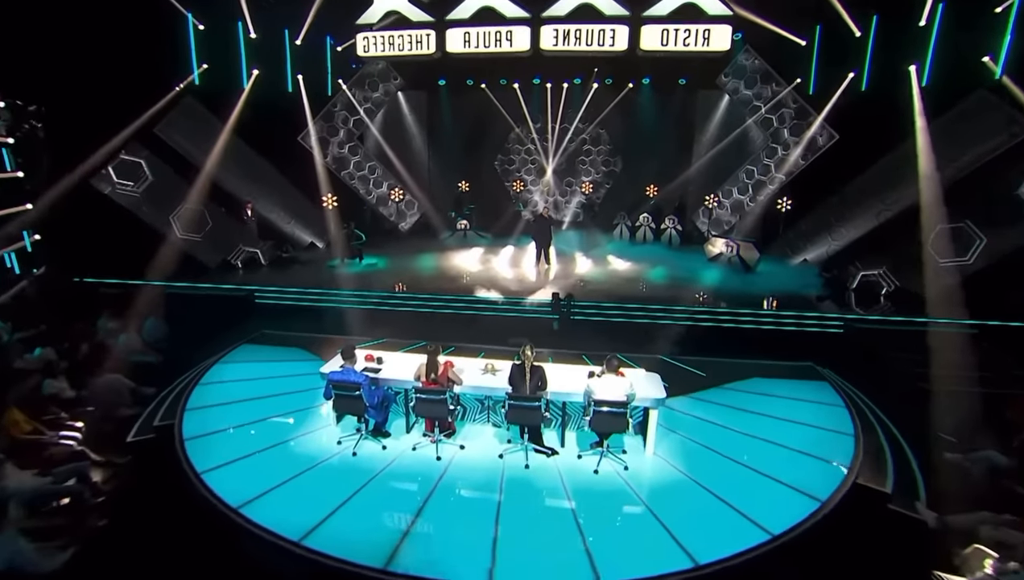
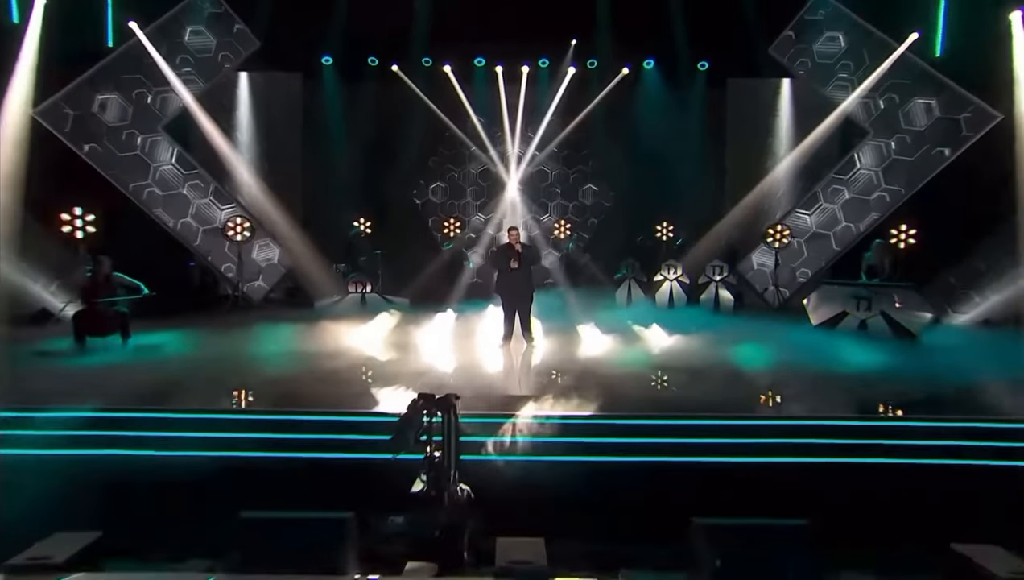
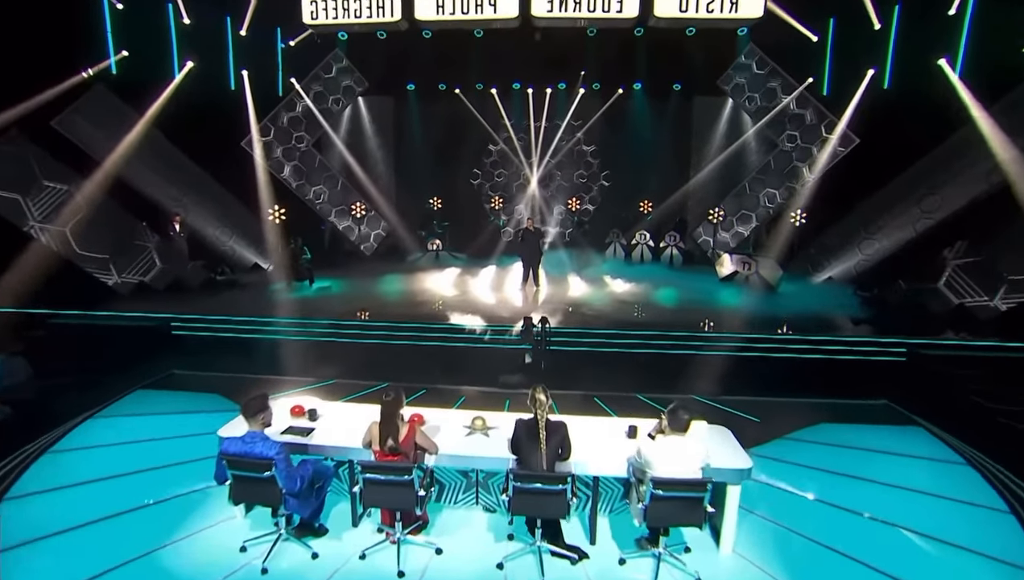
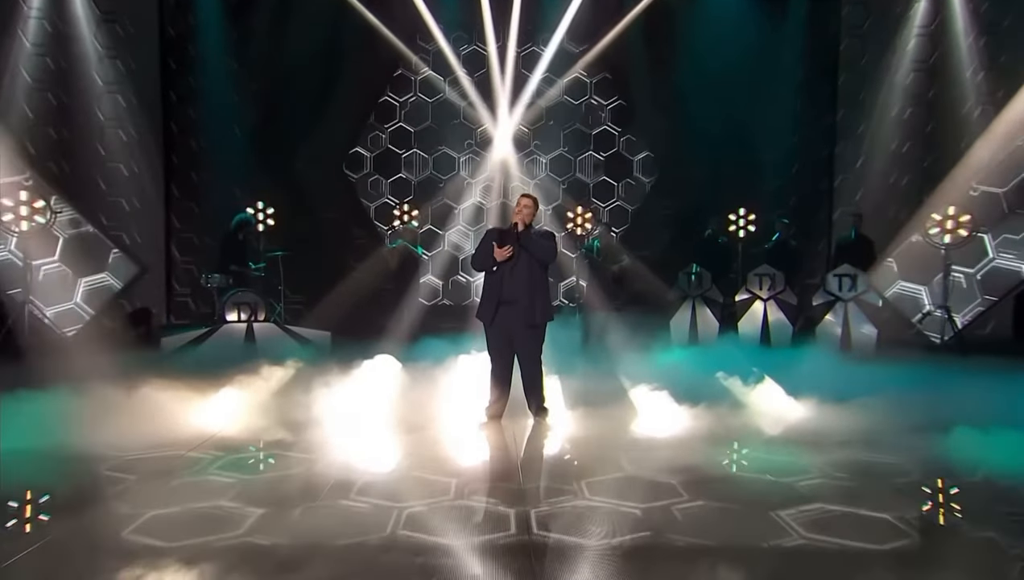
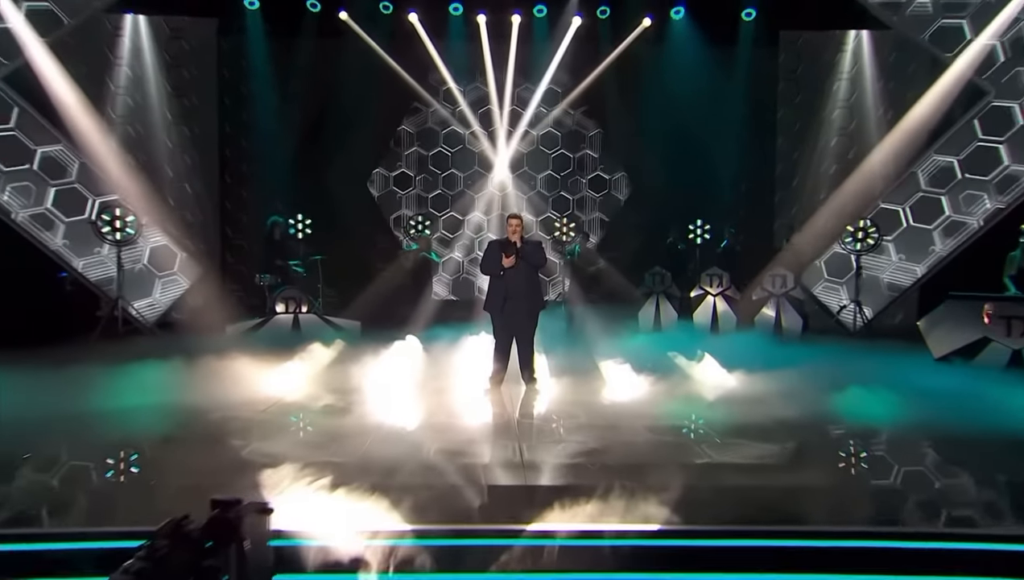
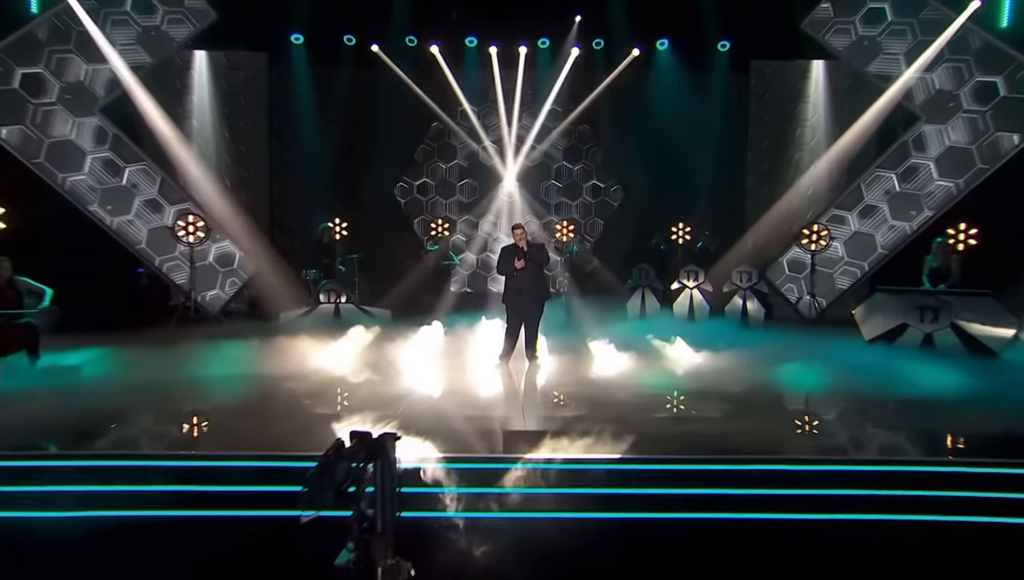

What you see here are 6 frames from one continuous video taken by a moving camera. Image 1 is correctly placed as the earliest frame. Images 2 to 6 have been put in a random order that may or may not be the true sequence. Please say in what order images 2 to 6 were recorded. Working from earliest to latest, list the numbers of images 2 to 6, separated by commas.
3, 2, 6, 5, 4
